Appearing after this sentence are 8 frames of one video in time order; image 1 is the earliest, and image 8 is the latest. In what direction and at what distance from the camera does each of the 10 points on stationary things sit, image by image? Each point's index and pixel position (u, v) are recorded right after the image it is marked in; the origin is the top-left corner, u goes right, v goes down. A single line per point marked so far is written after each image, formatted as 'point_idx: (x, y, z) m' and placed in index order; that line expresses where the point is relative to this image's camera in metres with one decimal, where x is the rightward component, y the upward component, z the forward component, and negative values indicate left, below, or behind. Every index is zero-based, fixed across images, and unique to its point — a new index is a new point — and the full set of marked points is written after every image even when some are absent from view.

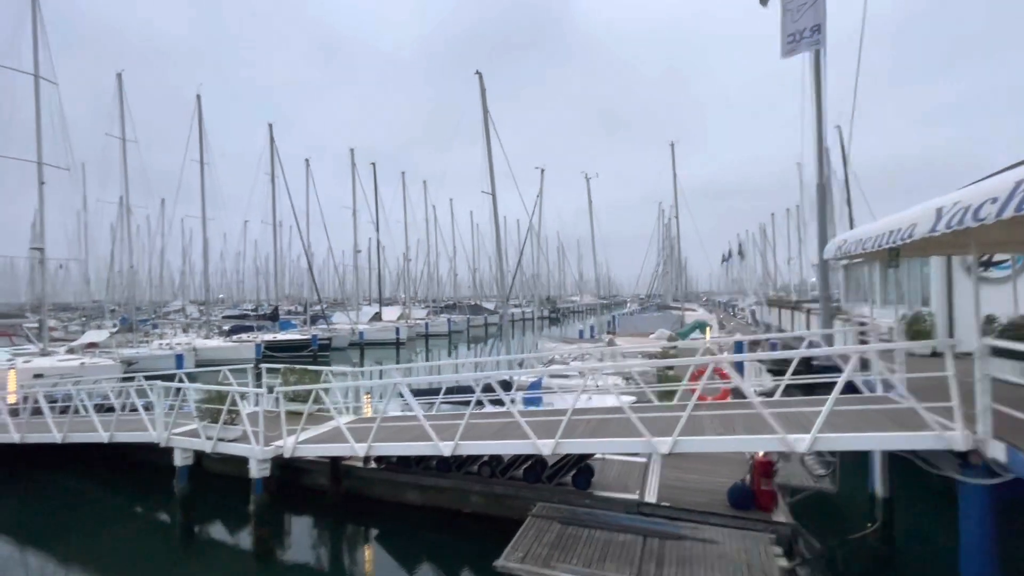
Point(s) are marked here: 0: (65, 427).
0: (-10.2, -3.2, +11.0) m
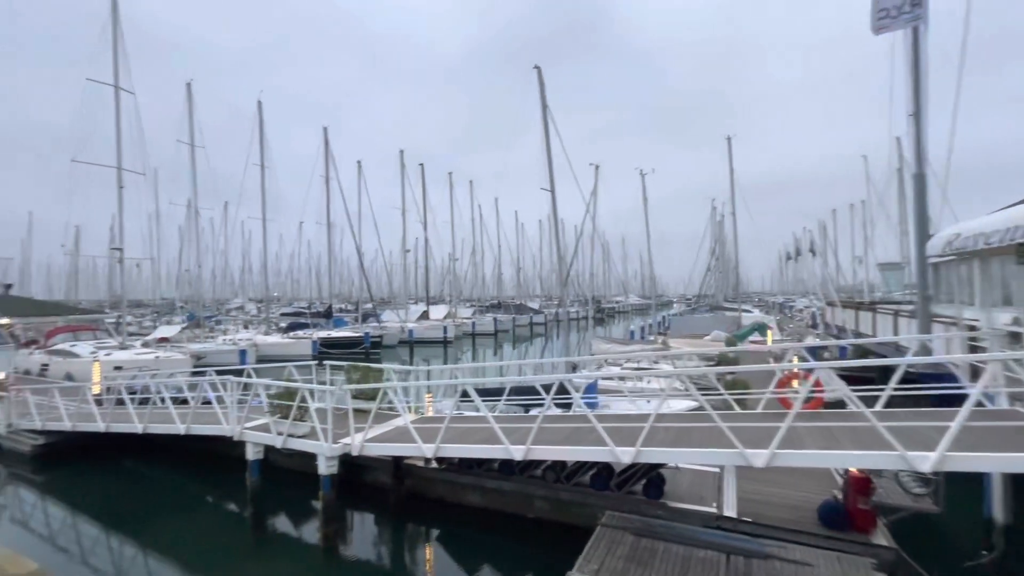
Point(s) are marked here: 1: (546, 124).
0: (-8.8, -3.1, +11.5) m
1: (+1.1, +4.9, +14.4) m
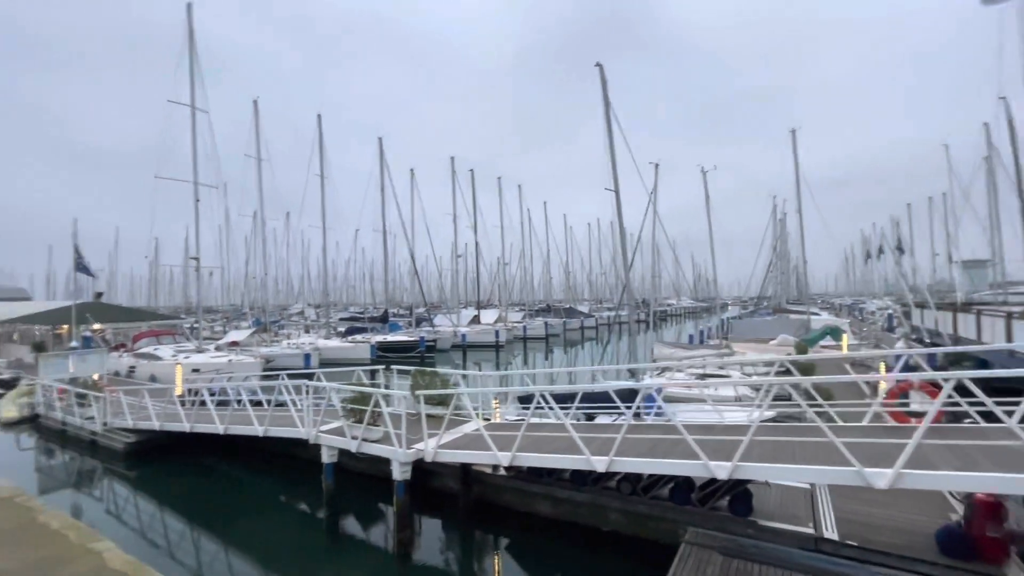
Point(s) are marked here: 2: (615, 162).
0: (-7.2, -3.3, +12.0) m
1: (+2.9, +4.9, +14.0) m
2: (+3.0, +3.6, +13.7) m
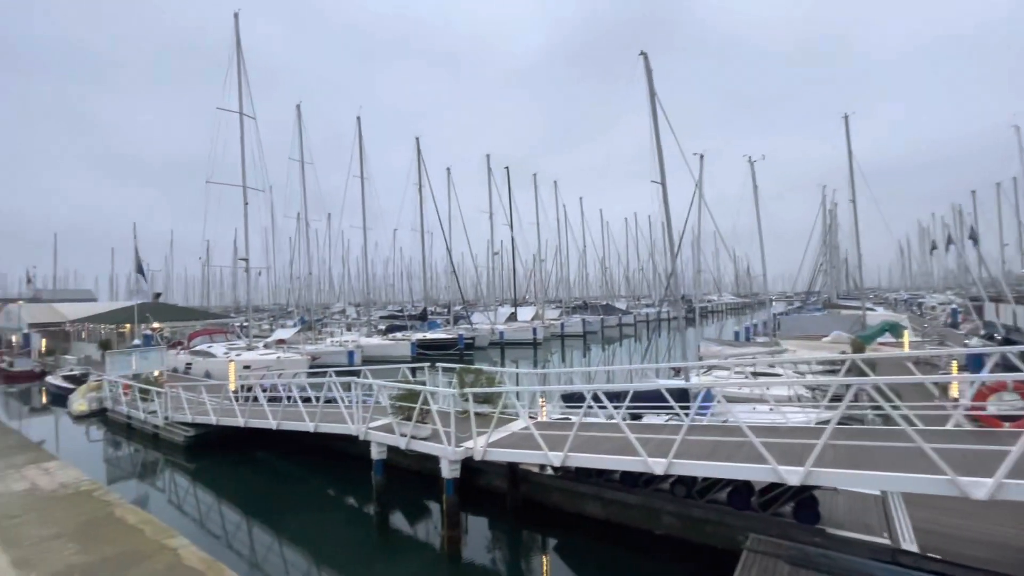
0: (-6.0, -3.3, +12.3) m
1: (+4.1, +5.0, +13.6) m
2: (+4.1, +3.7, +13.2) m
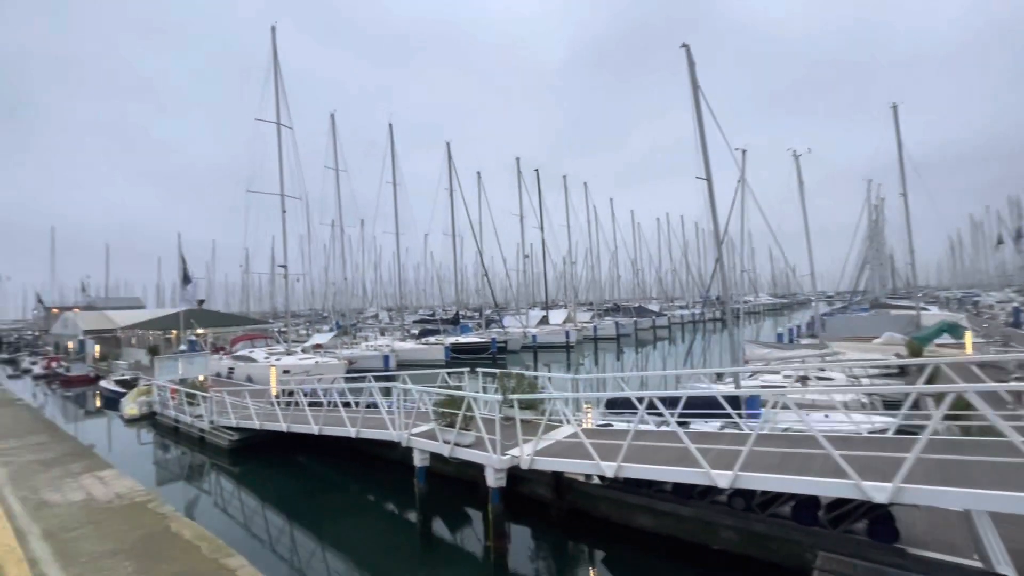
0: (-4.9, -3.4, +12.4) m
1: (+5.1, +5.0, +13.1) m
2: (+5.2, +3.7, +12.7) m
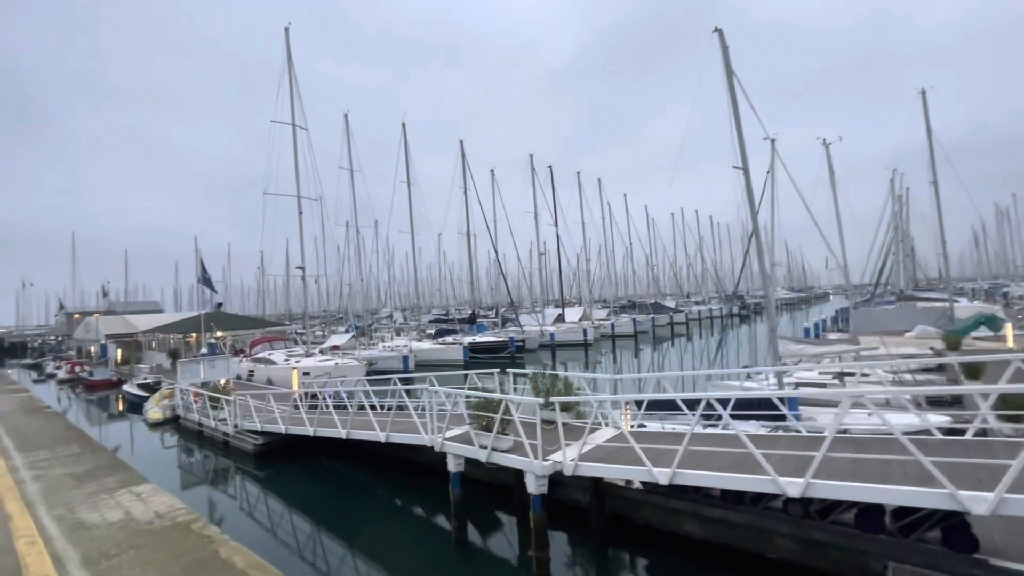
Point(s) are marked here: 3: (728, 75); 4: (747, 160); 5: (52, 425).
0: (-4.1, -3.4, +12.1) m
1: (+5.7, +5.1, +12.5) m
2: (+5.8, +3.9, +12.2) m
3: (+5.4, +5.4, +12.0) m
4: (+6.0, +3.3, +12.2) m
5: (-11.9, -3.6, +12.4) m
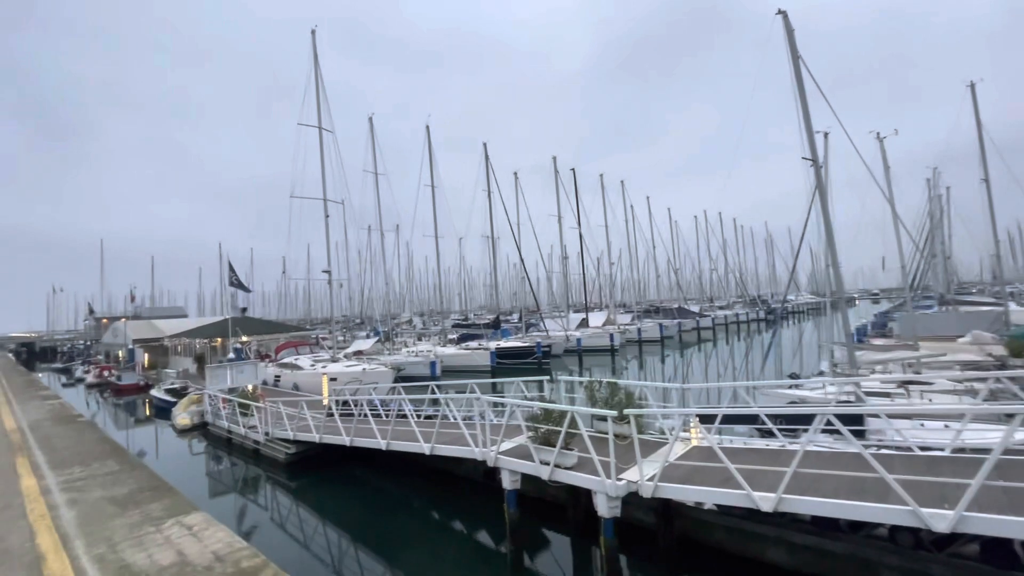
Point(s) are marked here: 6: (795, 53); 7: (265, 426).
0: (-3.0, -3.5, +11.4) m
1: (+6.9, +5.1, +11.7) m
2: (+7.0, +3.8, +11.3) m
3: (+6.6, +5.3, +11.1) m
4: (+7.2, +3.3, +11.3) m
5: (-10.7, -3.7, +12.0) m
6: (+6.6, +5.6, +11.2) m
7: (-8.5, -4.7, +16.3) m
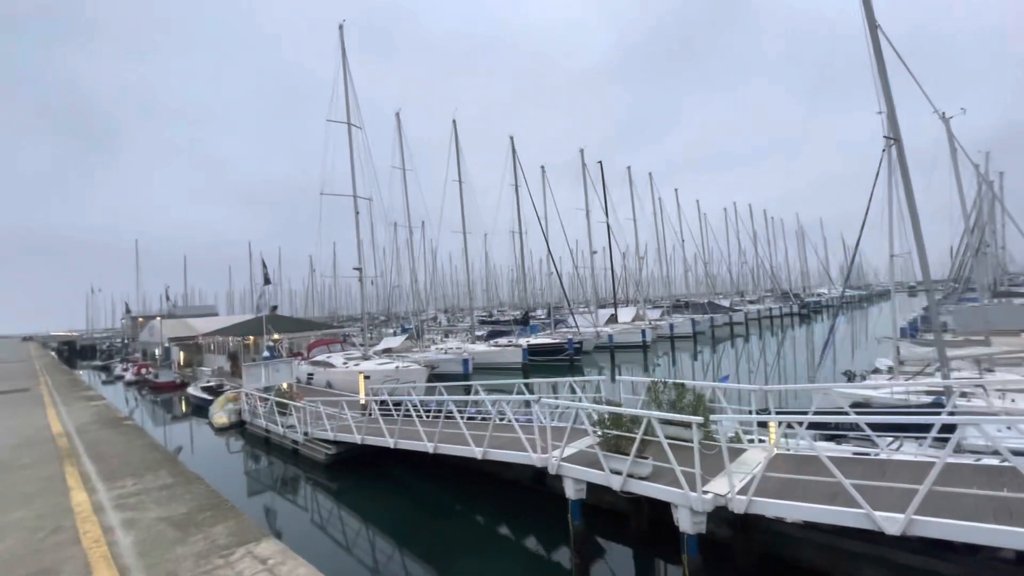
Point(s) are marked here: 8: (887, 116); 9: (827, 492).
0: (-1.8, -3.4, +10.9) m
1: (+8.0, +5.3, +10.7) m
2: (+8.1, +4.0, +10.3) m
3: (+7.6, +5.5, +10.2) m
4: (+8.3, +3.4, +10.3) m
5: (-9.5, -3.7, +11.8) m
6: (+7.7, +5.8, +10.3) m
7: (-7.1, -4.6, +16.1) m
8: (+8.0, +3.8, +10.3) m
9: (+3.8, -2.5, +6.0) m
